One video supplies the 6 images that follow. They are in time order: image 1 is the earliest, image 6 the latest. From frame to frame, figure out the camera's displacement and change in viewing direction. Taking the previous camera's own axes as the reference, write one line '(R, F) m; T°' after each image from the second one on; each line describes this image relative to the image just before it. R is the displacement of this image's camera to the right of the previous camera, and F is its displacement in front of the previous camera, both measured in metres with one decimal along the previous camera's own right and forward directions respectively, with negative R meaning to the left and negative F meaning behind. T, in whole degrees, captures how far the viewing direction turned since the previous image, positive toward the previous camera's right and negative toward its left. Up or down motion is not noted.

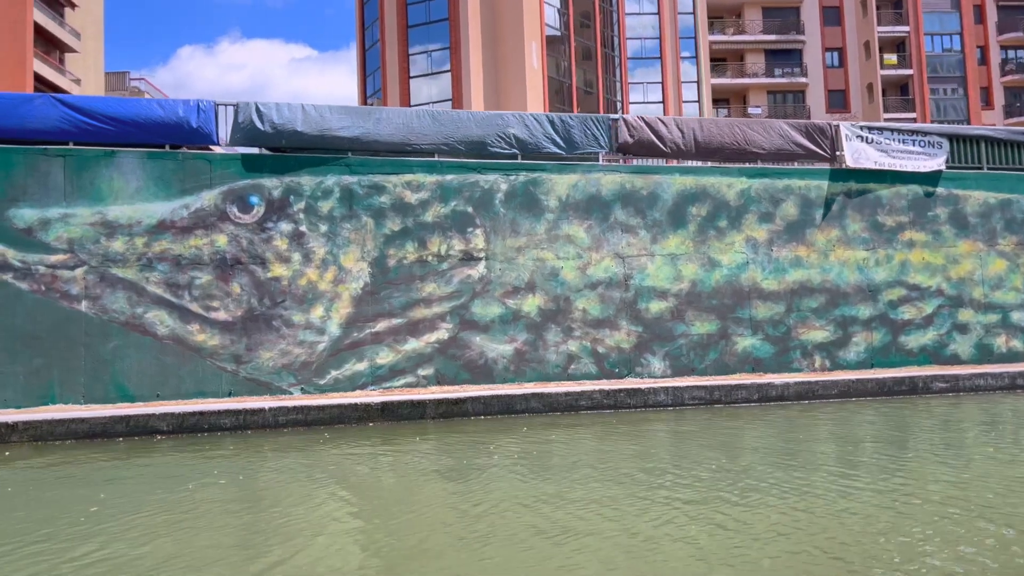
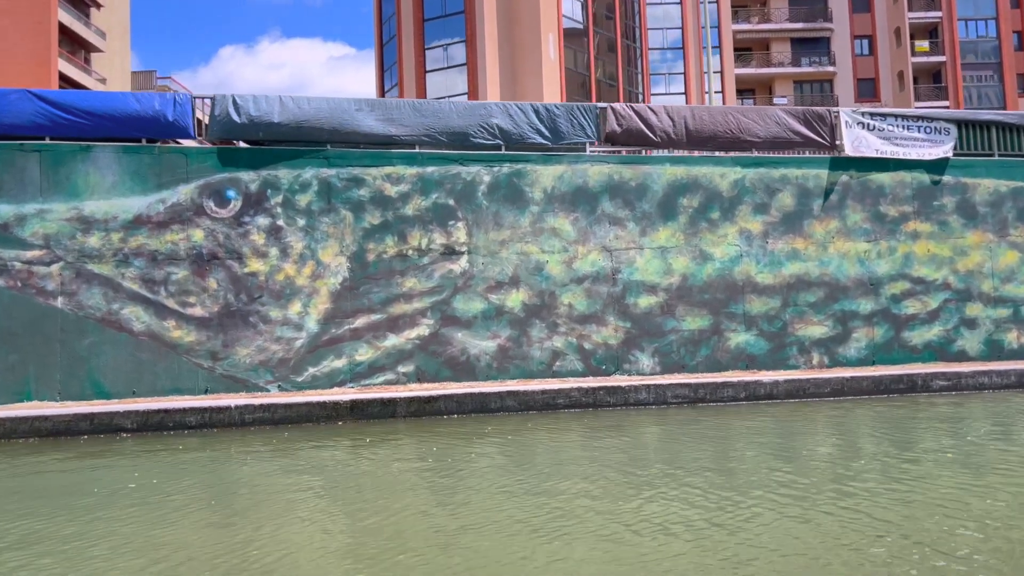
(+0.7, +0.3) m; -2°
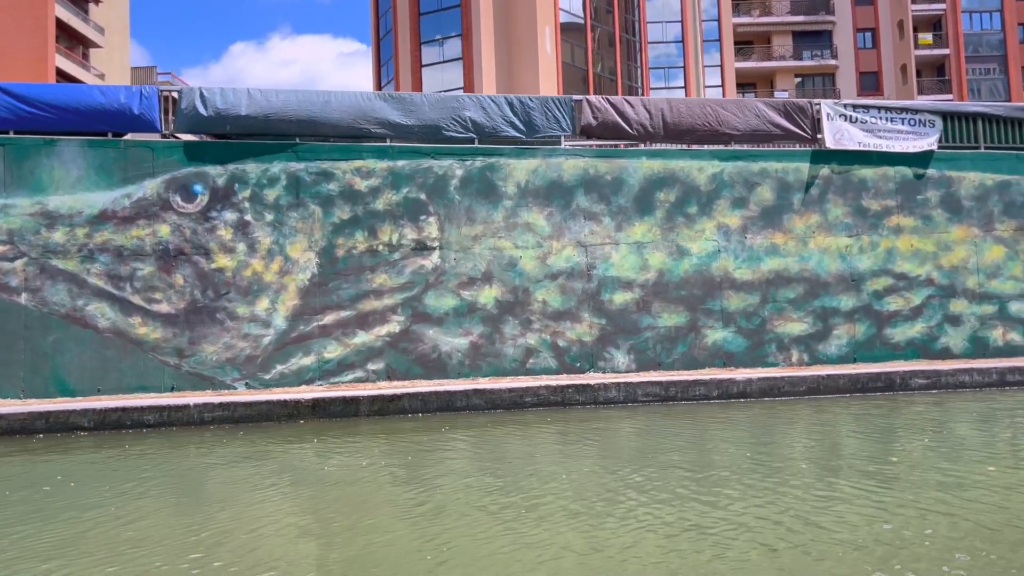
(+0.5, +0.2) m; -1°
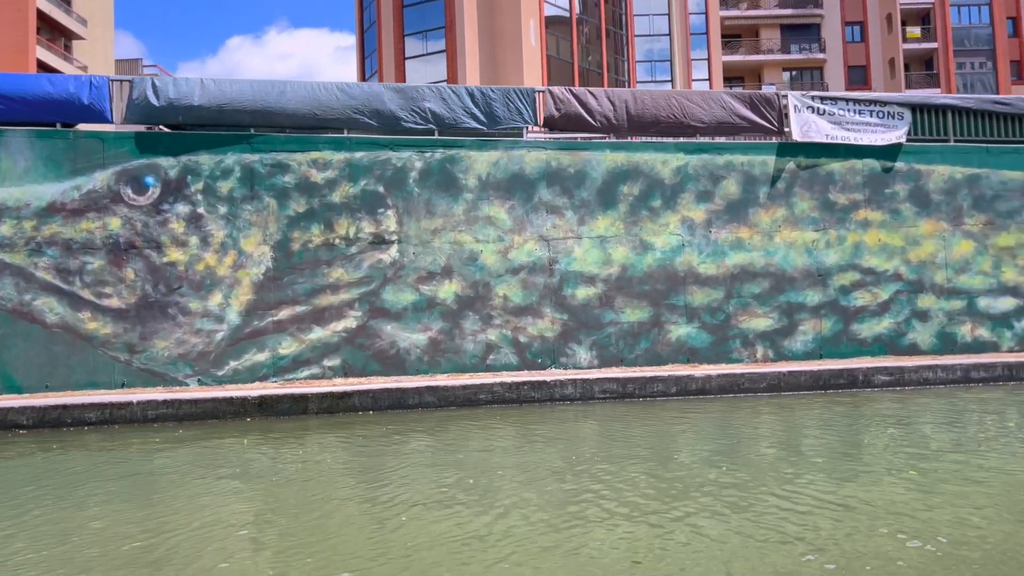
(+0.5, +0.2) m; 0°
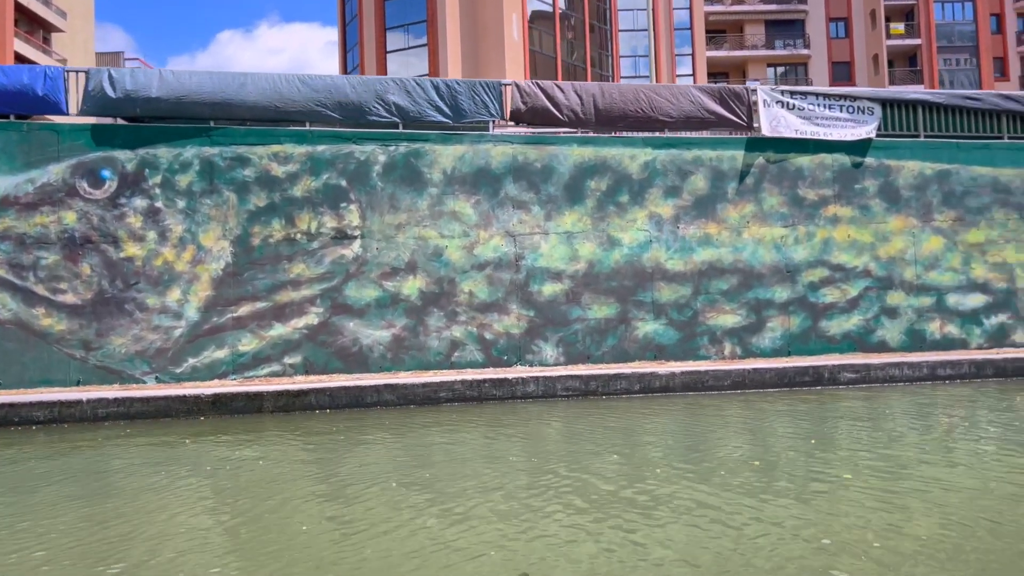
(+0.3, +0.1) m; +1°
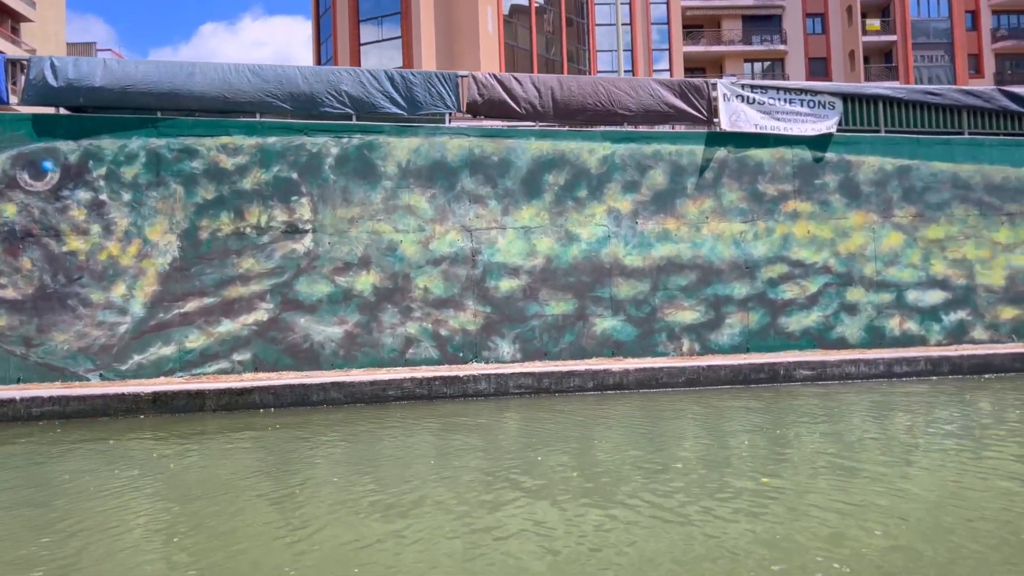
(+0.4, +0.2) m; +1°
